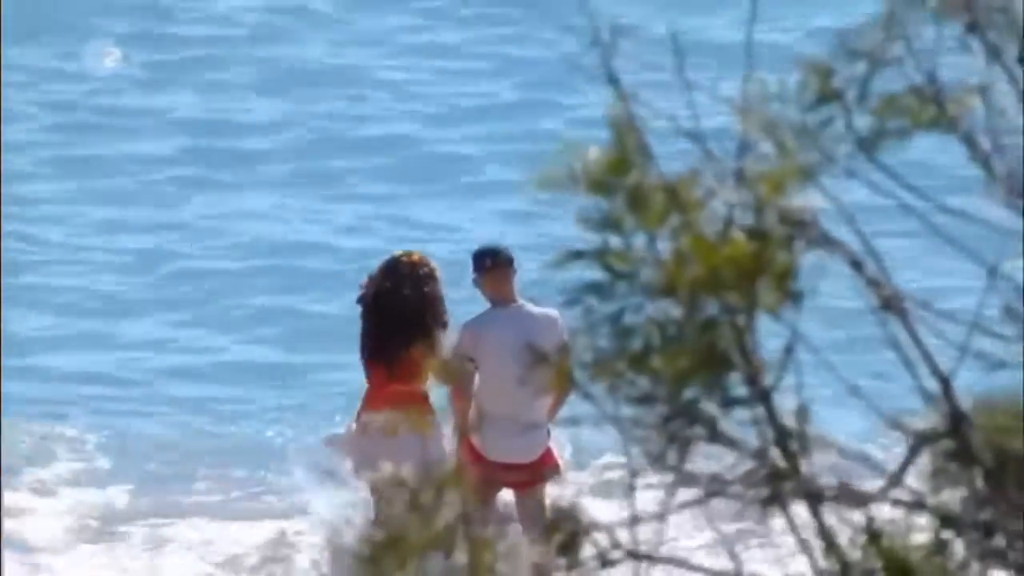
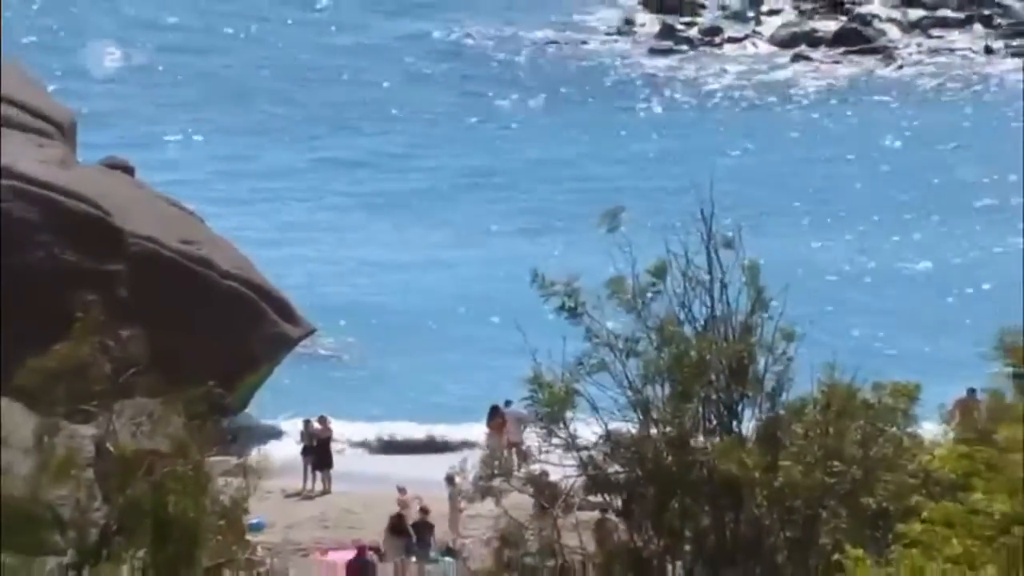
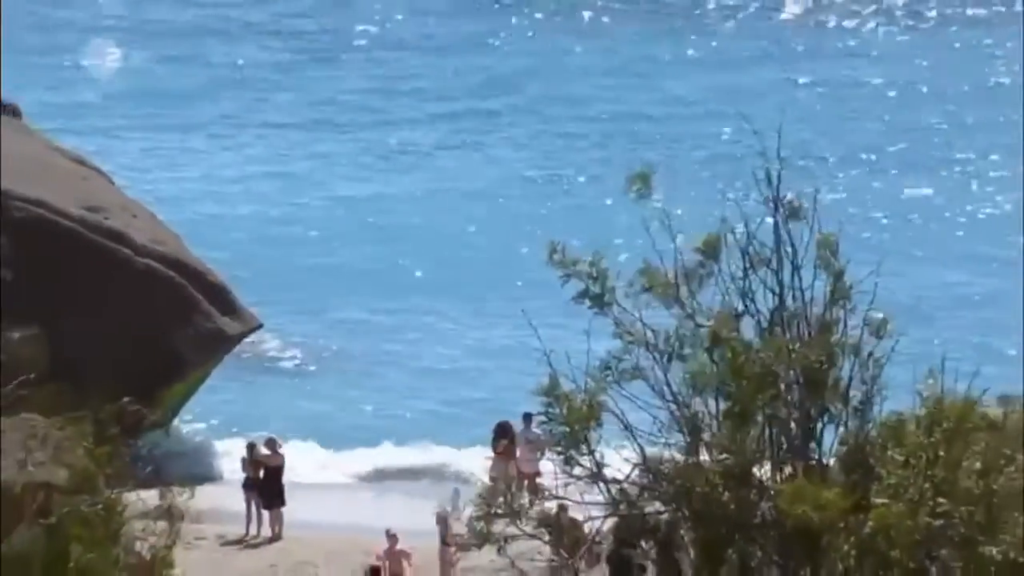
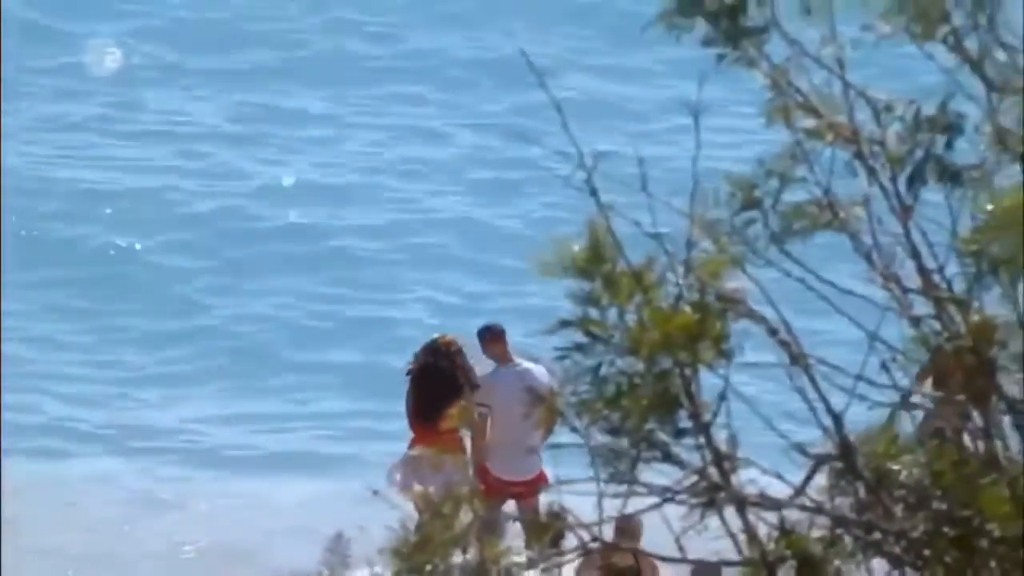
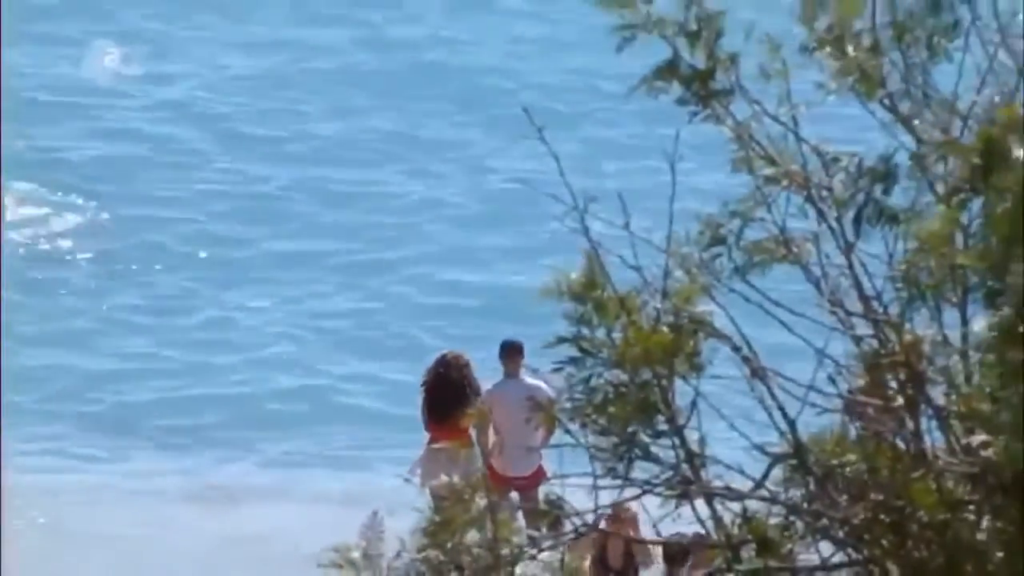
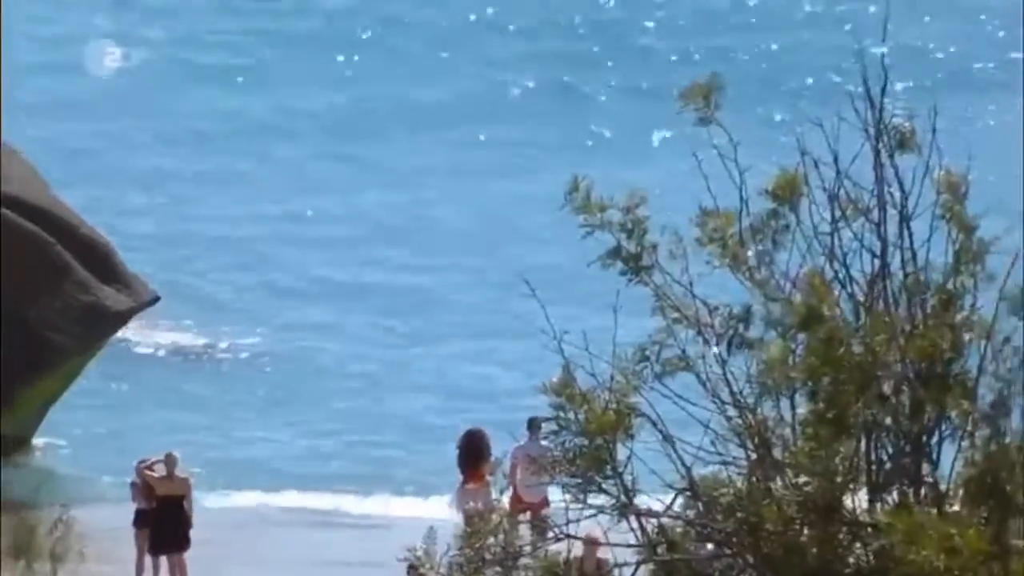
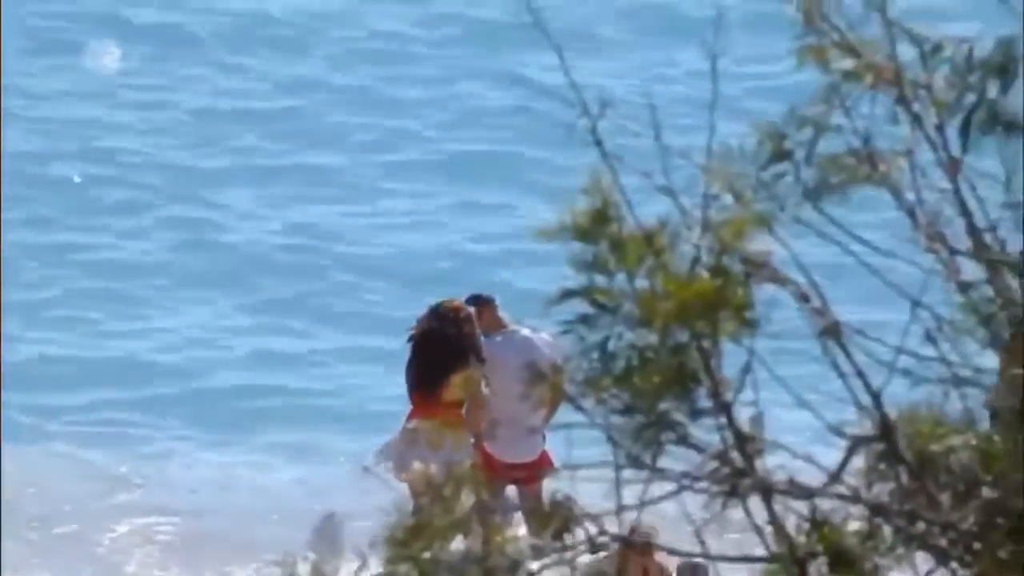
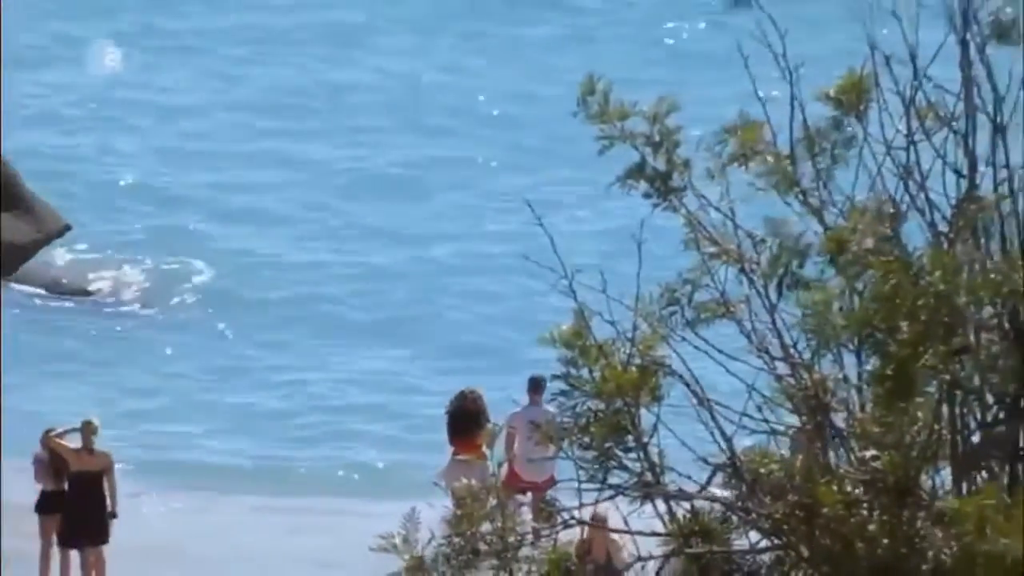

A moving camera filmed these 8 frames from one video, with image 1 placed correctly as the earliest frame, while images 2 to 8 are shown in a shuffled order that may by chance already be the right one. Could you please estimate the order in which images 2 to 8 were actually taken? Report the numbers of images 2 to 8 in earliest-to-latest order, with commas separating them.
7, 4, 5, 8, 6, 3, 2
